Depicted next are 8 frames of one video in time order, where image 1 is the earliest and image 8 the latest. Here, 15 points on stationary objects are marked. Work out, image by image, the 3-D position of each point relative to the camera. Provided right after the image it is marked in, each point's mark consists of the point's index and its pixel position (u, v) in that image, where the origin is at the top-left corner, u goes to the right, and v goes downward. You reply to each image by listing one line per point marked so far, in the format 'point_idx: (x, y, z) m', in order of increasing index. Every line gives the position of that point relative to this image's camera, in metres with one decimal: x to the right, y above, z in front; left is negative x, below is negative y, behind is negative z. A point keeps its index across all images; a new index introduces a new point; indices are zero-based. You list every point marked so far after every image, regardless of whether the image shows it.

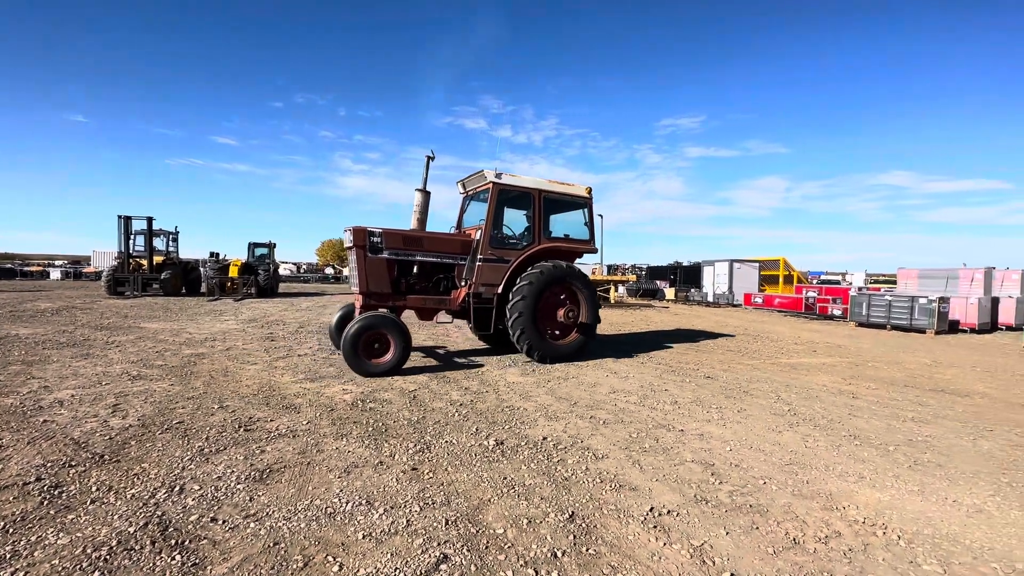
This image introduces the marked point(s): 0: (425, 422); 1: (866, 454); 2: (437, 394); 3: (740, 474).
0: (-0.9, -1.3, +4.5) m
1: (+3.0, -1.4, +3.9) m
2: (-0.9, -1.3, +5.5) m
3: (+1.7, -1.4, +3.5) m
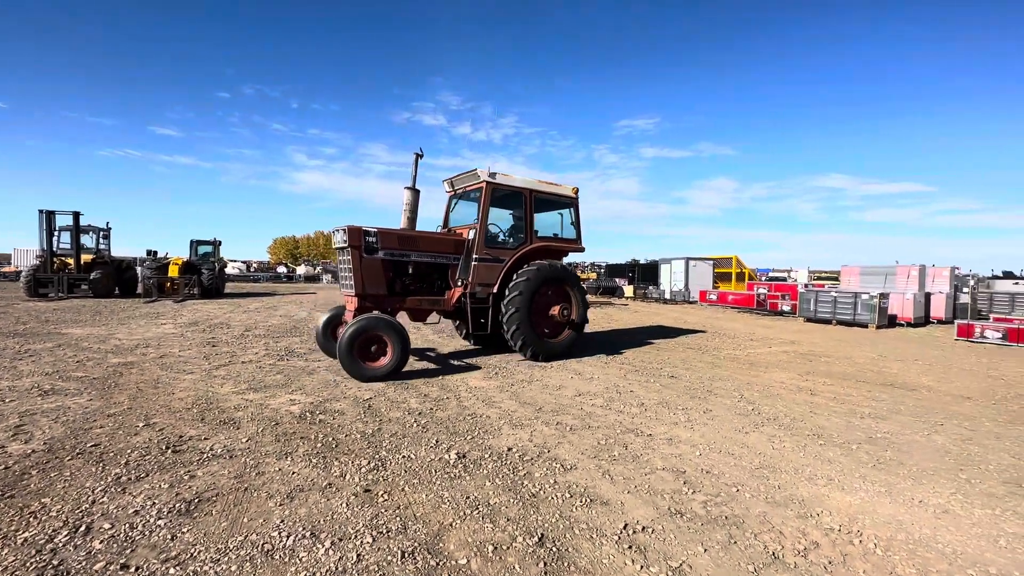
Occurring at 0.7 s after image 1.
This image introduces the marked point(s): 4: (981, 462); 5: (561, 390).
0: (-1.2, -1.3, +4.2) m
1: (+2.7, -1.4, +3.9) m
2: (-1.3, -1.3, +5.2) m
3: (+1.5, -1.4, +3.4) m
4: (+3.9, -1.4, +3.8) m
5: (+0.6, -1.3, +5.8) m
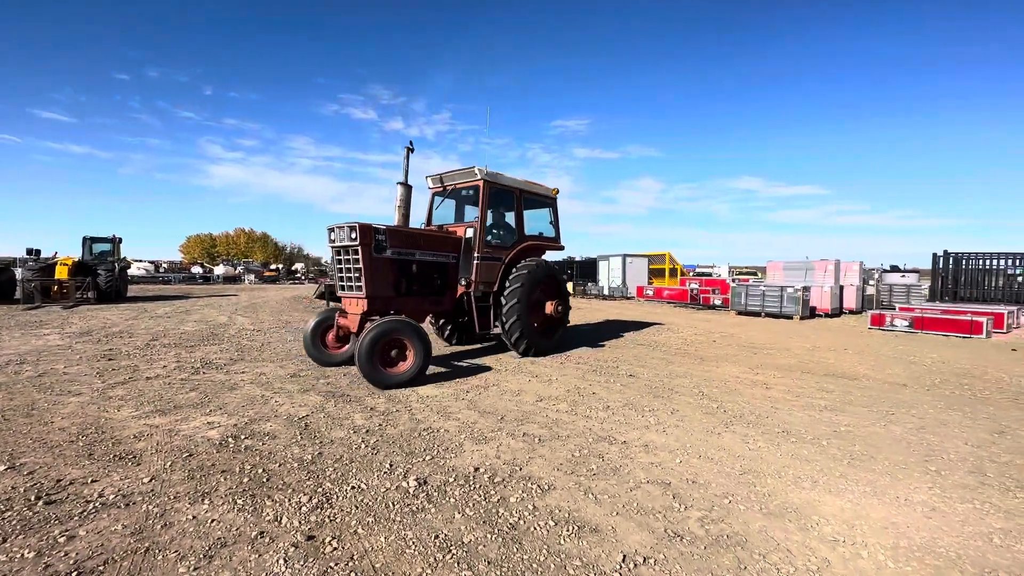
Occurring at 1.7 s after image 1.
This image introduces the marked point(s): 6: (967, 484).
0: (-1.5, -1.3, +3.6) m
1: (+2.4, -1.4, +3.8) m
2: (-1.7, -1.3, +4.5) m
3: (+1.3, -1.4, +3.1) m
4: (+3.6, -1.4, +3.9) m
5: (+0.1, -1.3, +5.4) m
6: (+3.2, -1.4, +3.3) m
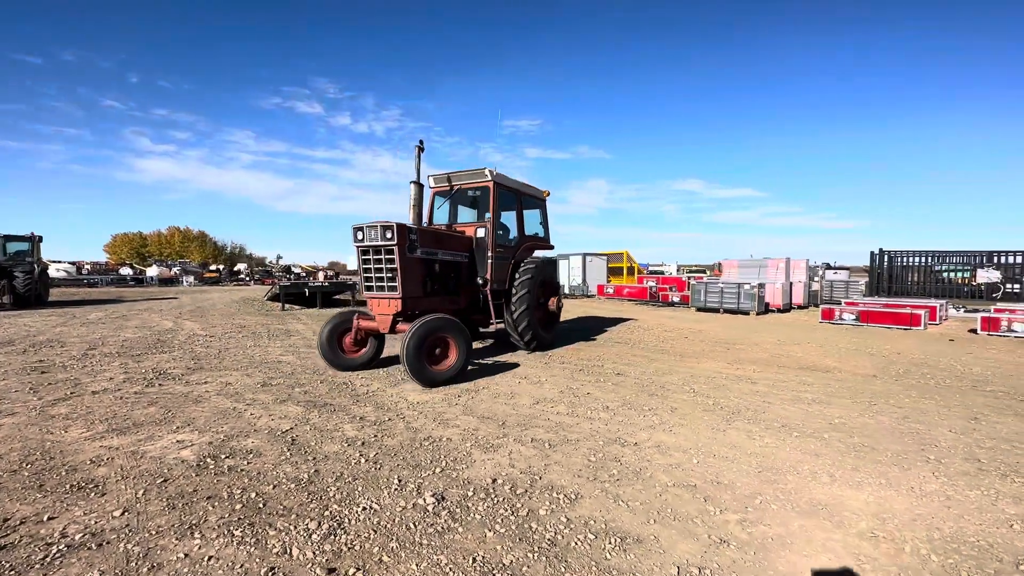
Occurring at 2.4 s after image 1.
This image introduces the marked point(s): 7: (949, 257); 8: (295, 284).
0: (-1.3, -1.3, +3.2) m
1: (+2.5, -1.3, +3.9) m
2: (-1.7, -1.3, +4.2) m
3: (+1.4, -1.4, +3.0) m
4: (+3.7, -1.3, +4.1) m
5: (+0.1, -1.2, +5.2) m
6: (+3.4, -1.4, +3.4) m
7: (+15.7, +1.1, +16.8) m
8: (-7.4, +0.1, +15.9) m
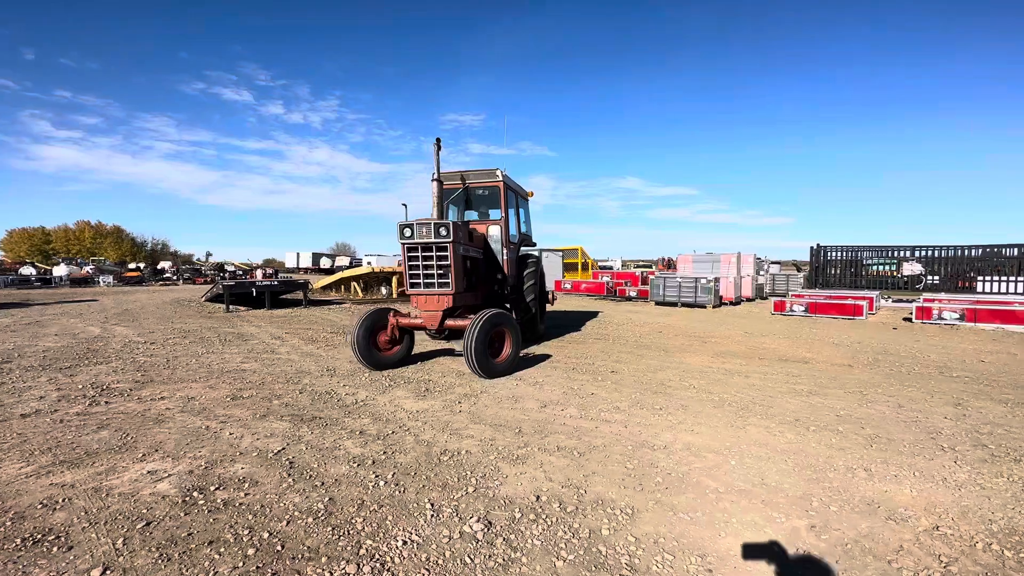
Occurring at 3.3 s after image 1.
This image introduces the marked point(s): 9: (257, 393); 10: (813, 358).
0: (-1.0, -1.4, +2.8) m
1: (+2.7, -1.3, +3.9) m
2: (-1.5, -1.3, +3.7) m
3: (+1.7, -1.3, +2.9) m
4: (+3.9, -1.3, +4.2) m
5: (+0.1, -1.2, +5.0) m
6: (+3.6, -1.3, +3.6) m
7: (+14.3, +1.4, +18.2) m
8: (-8.5, +0.1, +14.6) m
9: (-2.9, -1.2, +5.3) m
10: (+4.8, -1.1, +7.4) m
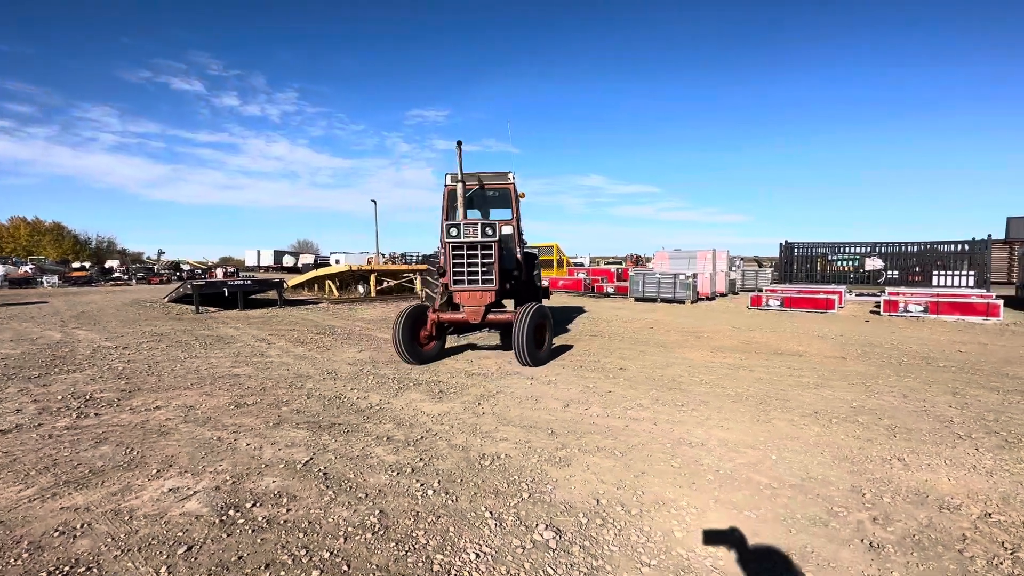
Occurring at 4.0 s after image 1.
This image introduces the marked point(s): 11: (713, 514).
0: (-0.7, -1.4, +2.7) m
1: (+3.0, -1.2, +4.0) m
2: (-1.2, -1.3, +3.5) m
3: (+2.1, -1.3, +3.0) m
4: (+4.1, -1.2, +4.4) m
5: (+0.3, -1.2, +4.9) m
6: (+3.9, -1.3, +3.7) m
7: (+13.5, +1.6, +19.1) m
8: (-9.0, +0.1, +13.9) m
9: (-2.7, -1.2, +5.0) m
10: (+4.8, -1.0, +7.6) m
11: (+1.2, -1.3, +2.7) m
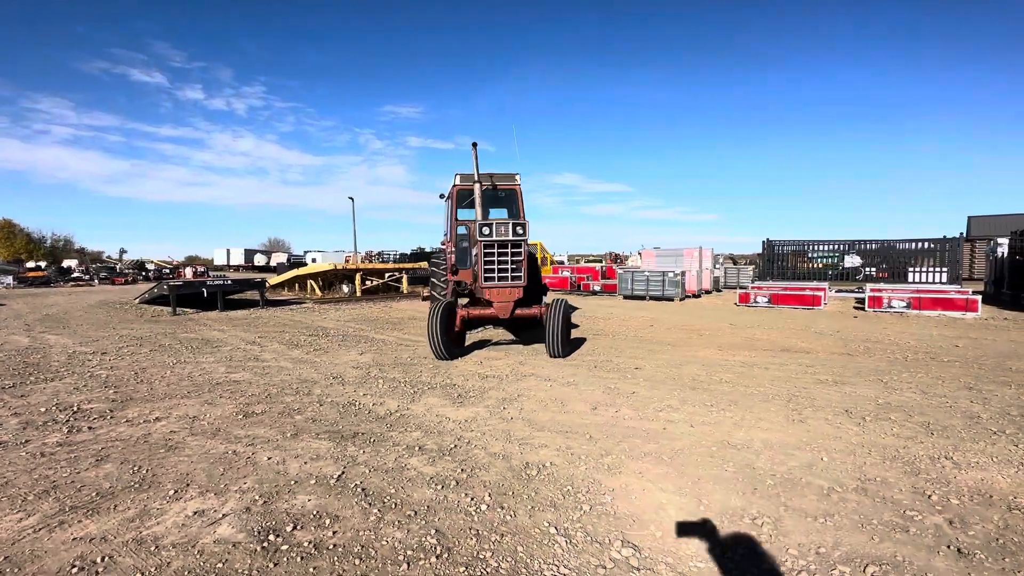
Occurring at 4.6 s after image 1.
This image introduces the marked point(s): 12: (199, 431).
0: (-0.3, -1.4, +2.5) m
1: (+3.3, -1.2, +4.0) m
2: (-0.8, -1.3, +3.3) m
3: (+2.5, -1.3, +2.9) m
4: (+4.4, -1.2, +4.5) m
5: (+0.6, -1.2, +4.7) m
6: (+4.2, -1.2, +3.8) m
7: (+13.0, +1.8, +19.6) m
8: (-9.2, +0.1, +13.2) m
9: (-2.4, -1.2, +4.7) m
10: (+4.9, -1.0, +7.7) m
11: (+1.5, -1.3, +2.6) m
12: (-2.7, -1.2, +4.1) m
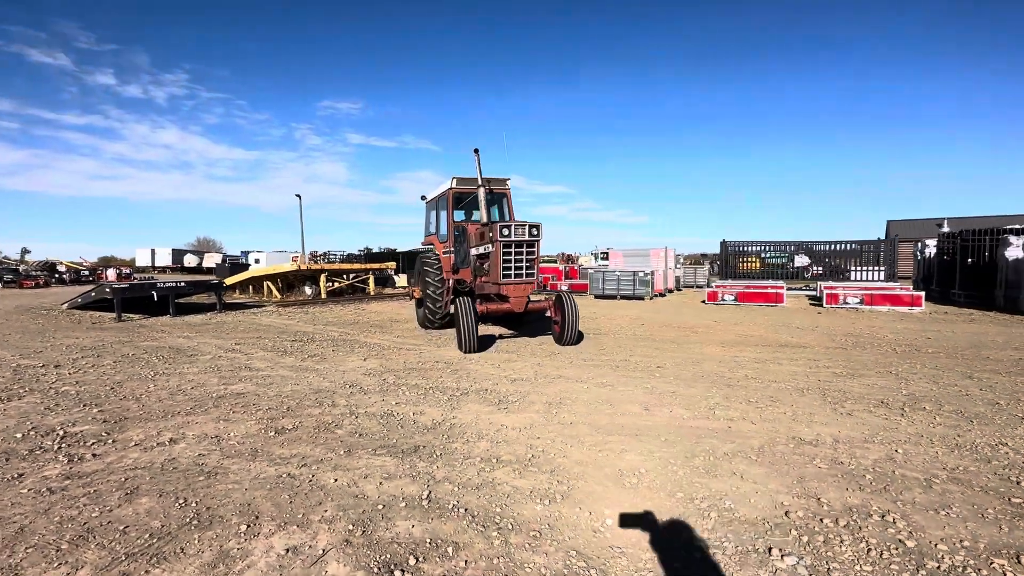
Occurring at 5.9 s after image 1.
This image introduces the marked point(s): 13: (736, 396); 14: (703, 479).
0: (+0.5, -1.3, +2.2) m
1: (+3.9, -1.2, +4.2) m
2: (-0.2, -1.3, +3.0) m
3: (+3.1, -1.3, +3.0) m
4: (+4.9, -1.1, +4.8) m
5: (+1.1, -1.2, +4.6) m
6: (+4.8, -1.2, +4.1) m
7: (+11.6, +1.9, +20.8) m
8: (-9.6, 0.0, +11.9) m
9: (-1.9, -1.2, +4.2) m
10: (+5.0, -0.9, +8.0) m
11: (+2.3, -1.3, +2.6) m
12: (-2.2, -1.3, +3.6) m
13: (+2.4, -1.1, +4.9) m
14: (+1.3, -1.3, +3.1) m
